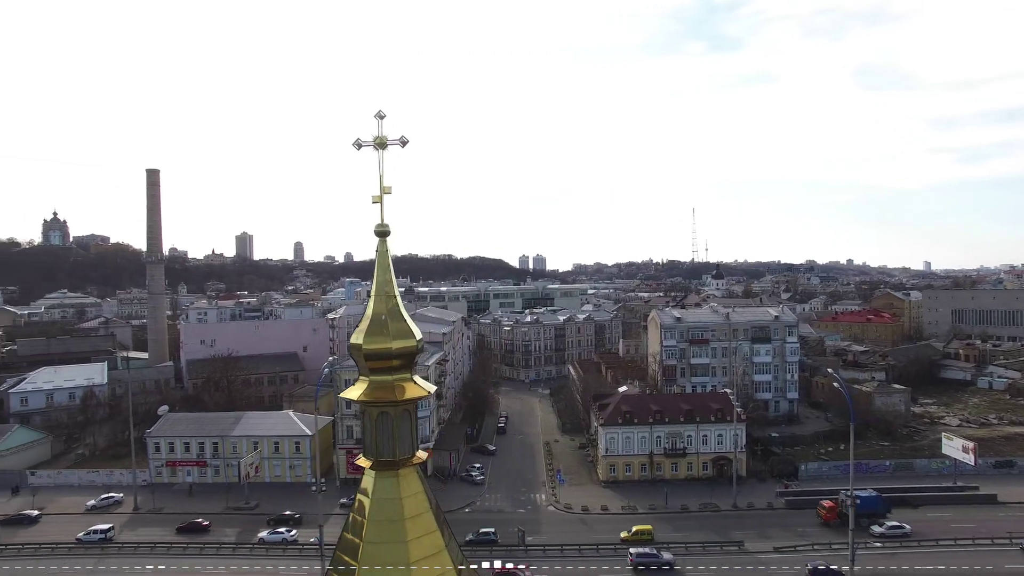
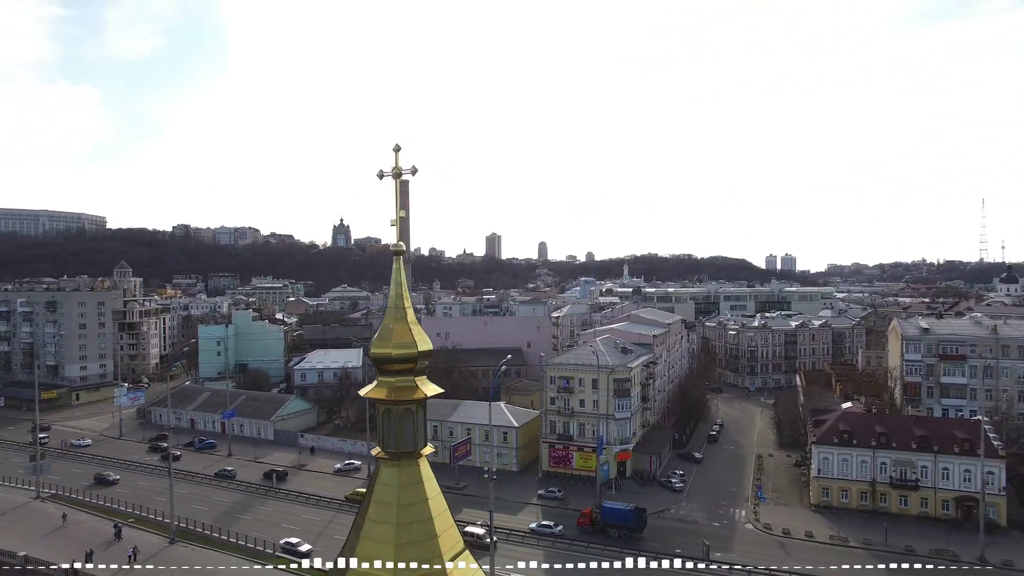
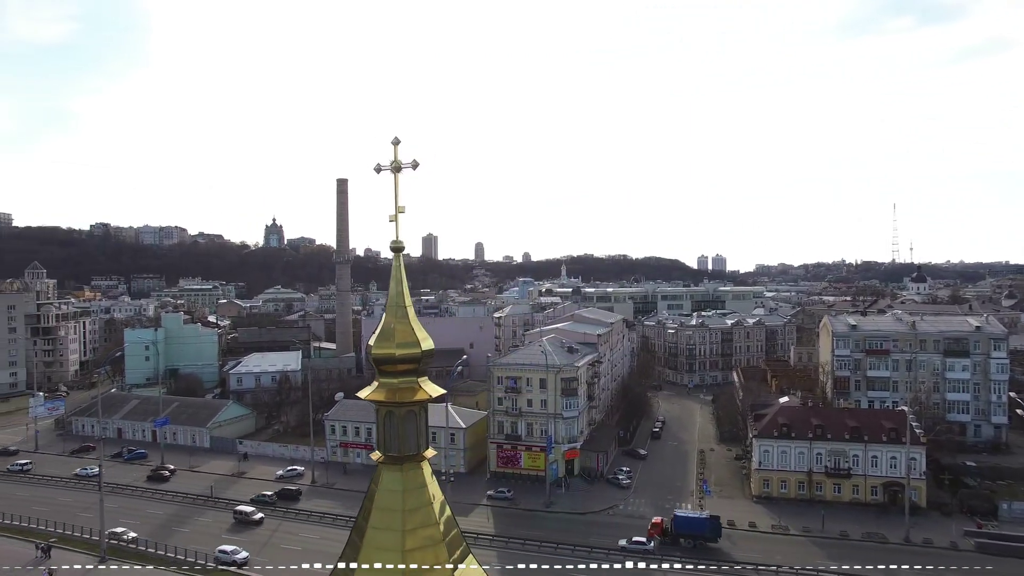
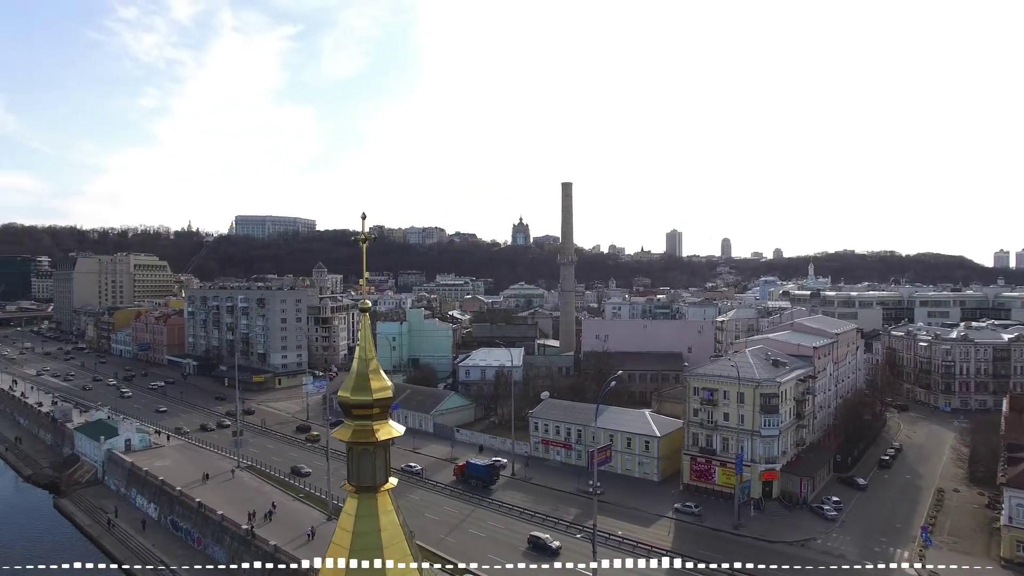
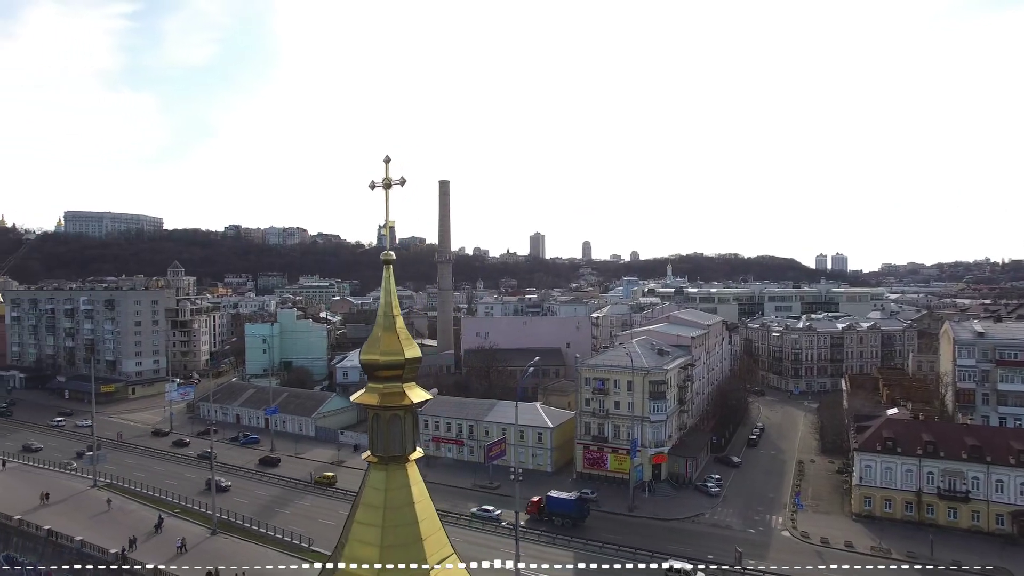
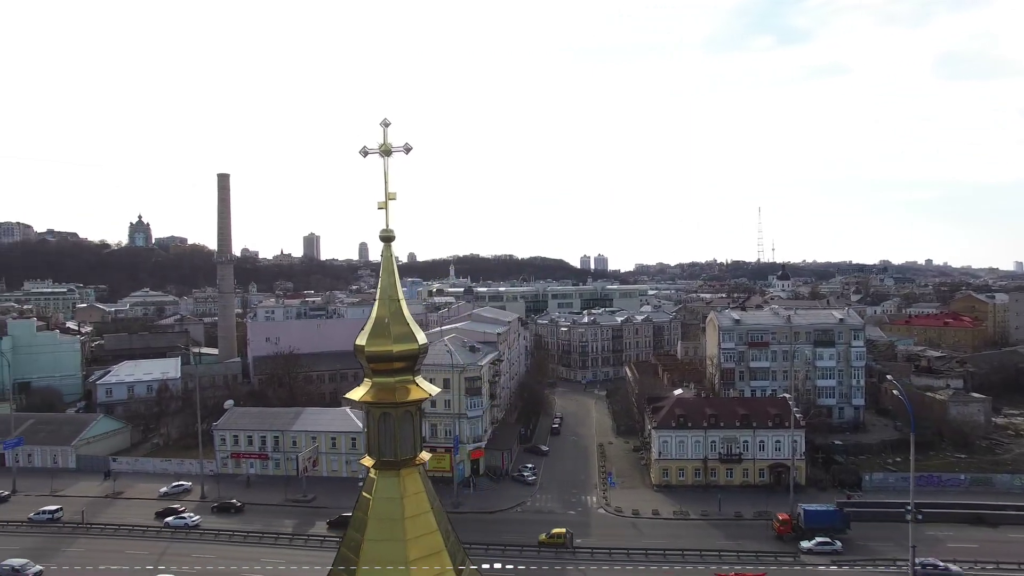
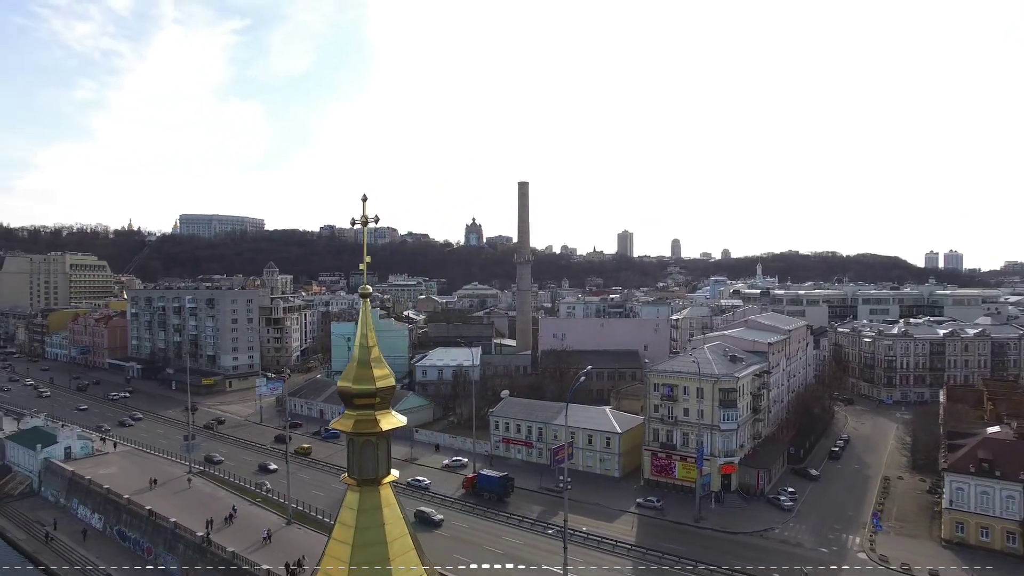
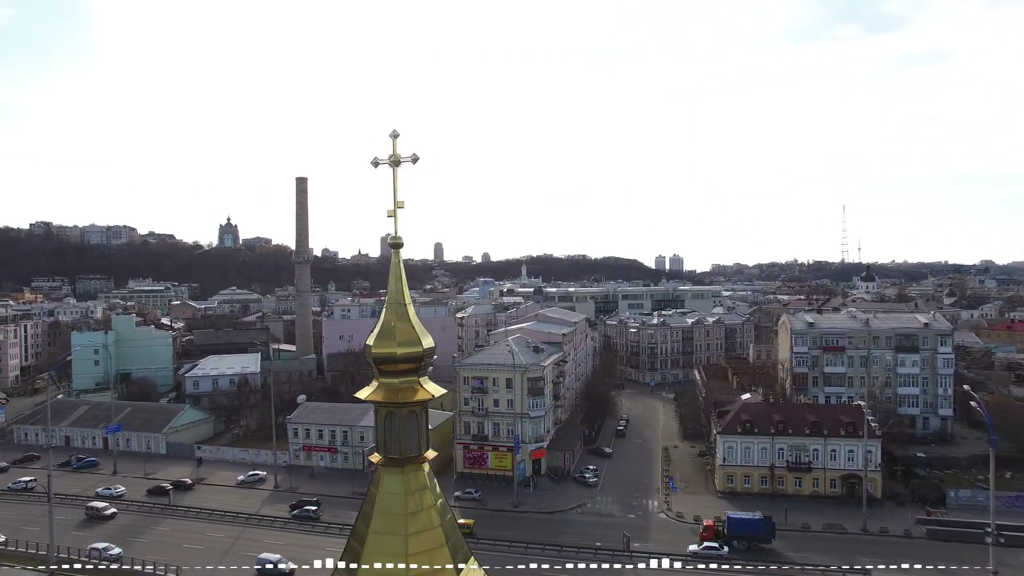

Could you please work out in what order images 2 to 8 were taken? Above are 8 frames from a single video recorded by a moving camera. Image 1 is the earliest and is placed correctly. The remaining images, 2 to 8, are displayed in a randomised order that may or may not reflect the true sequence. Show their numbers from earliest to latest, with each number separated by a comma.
6, 8, 3, 2, 5, 7, 4
